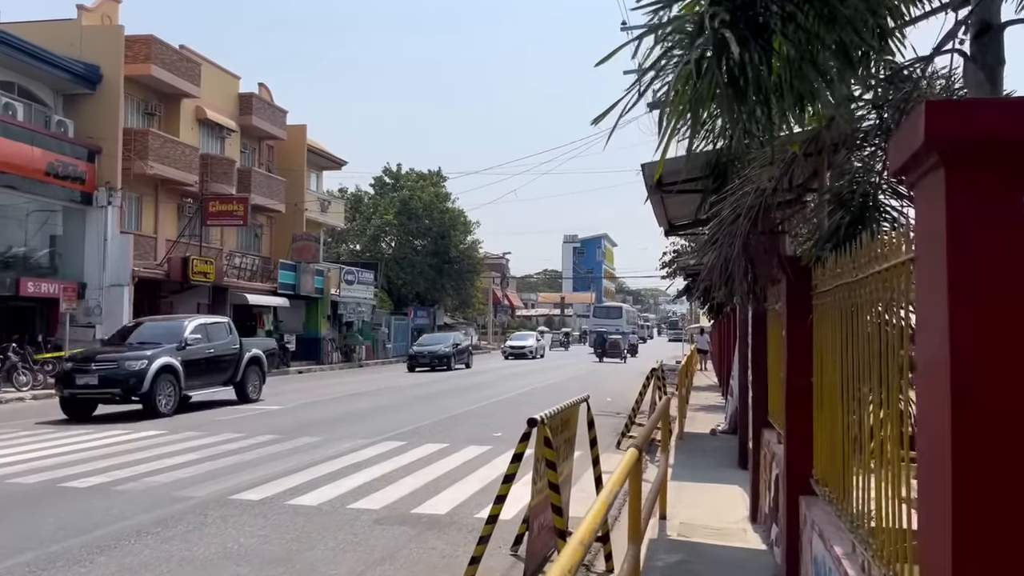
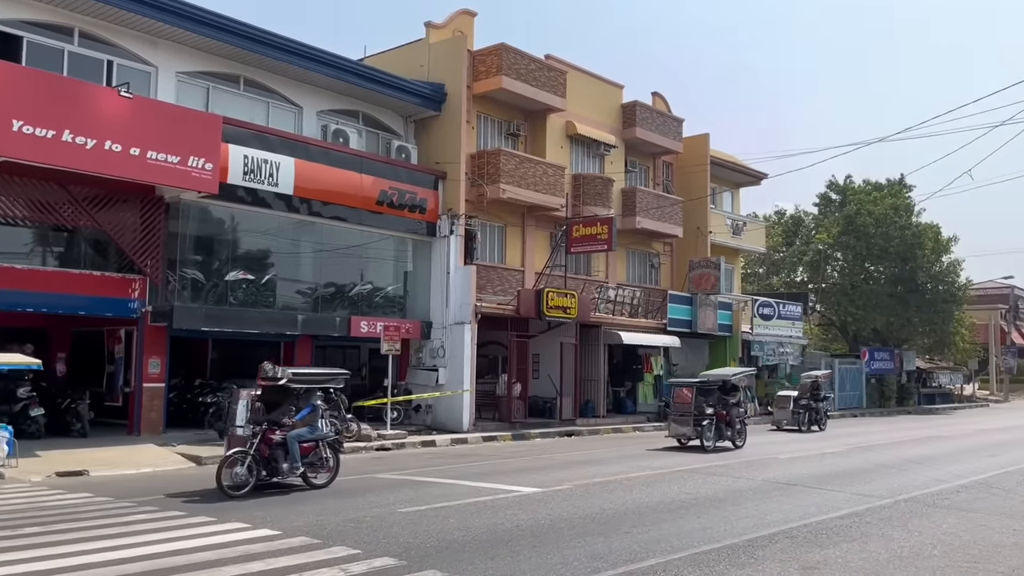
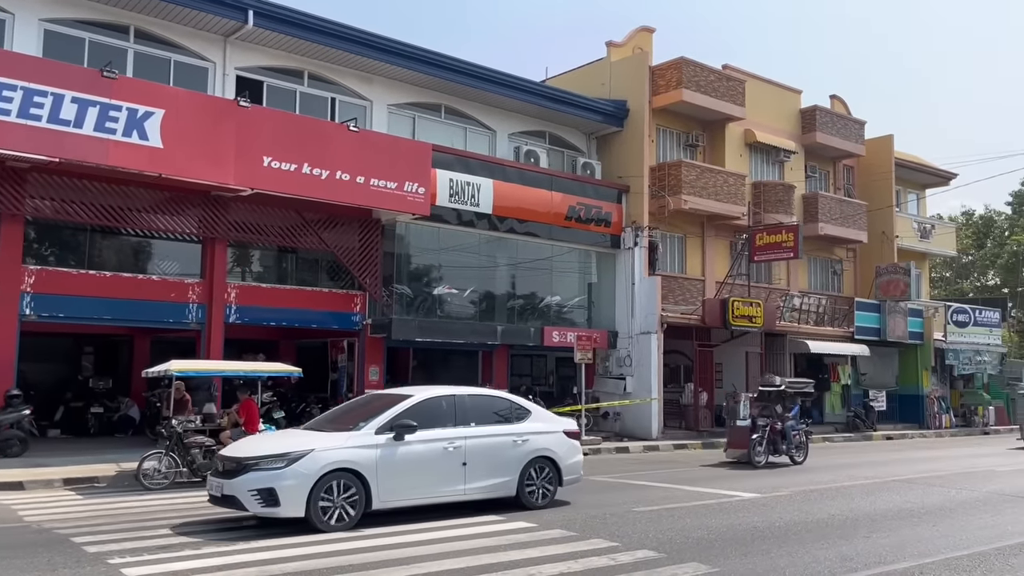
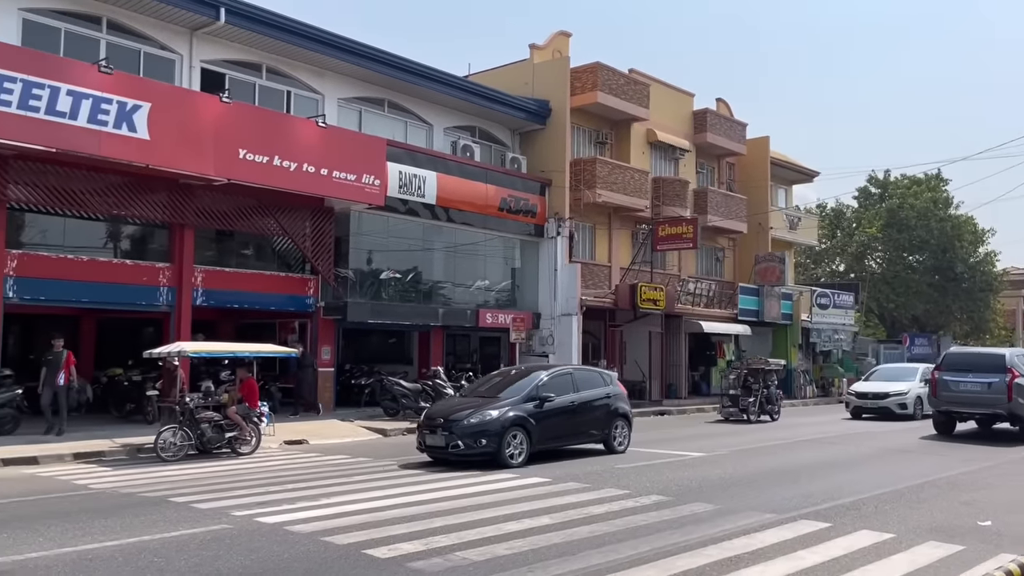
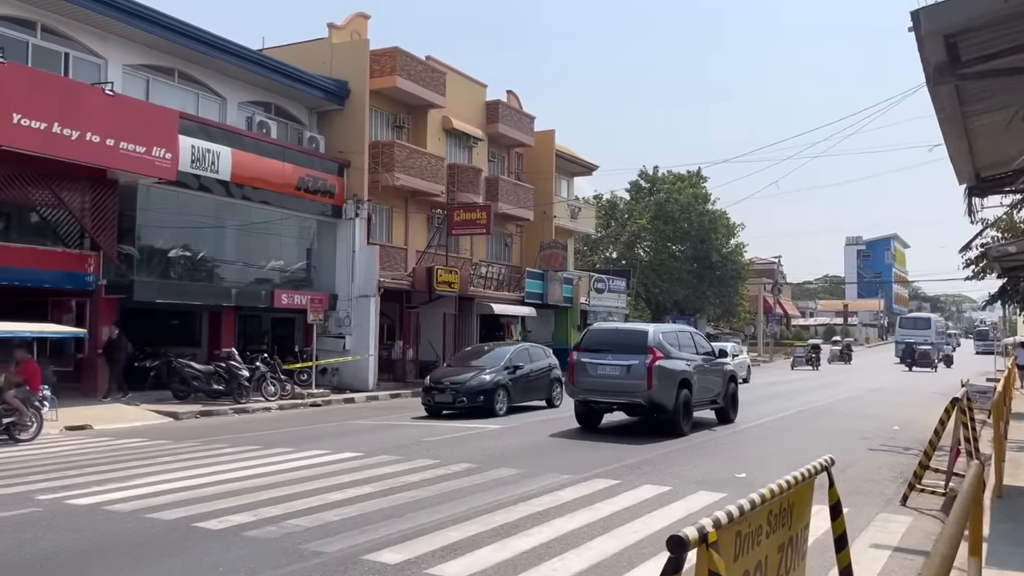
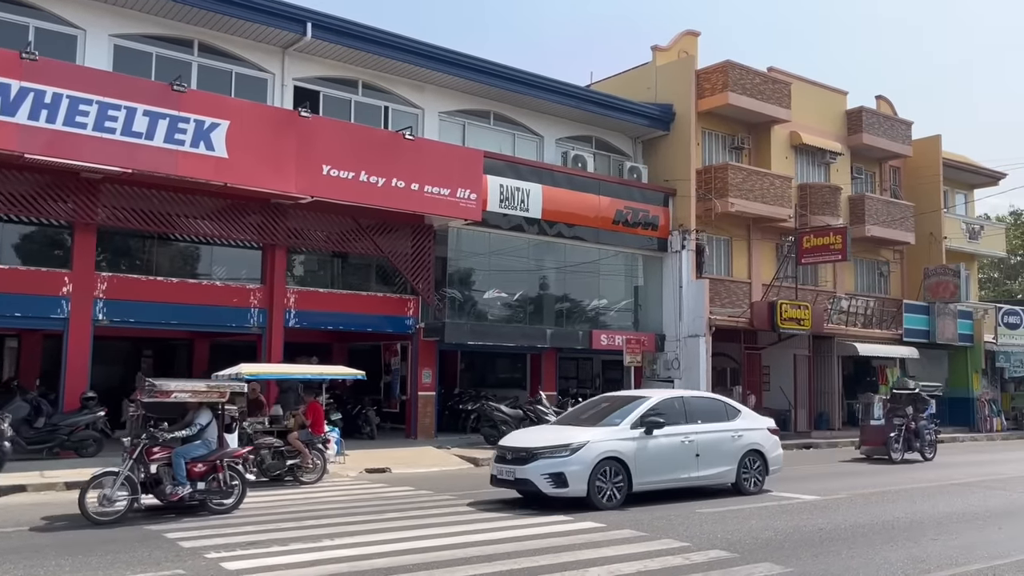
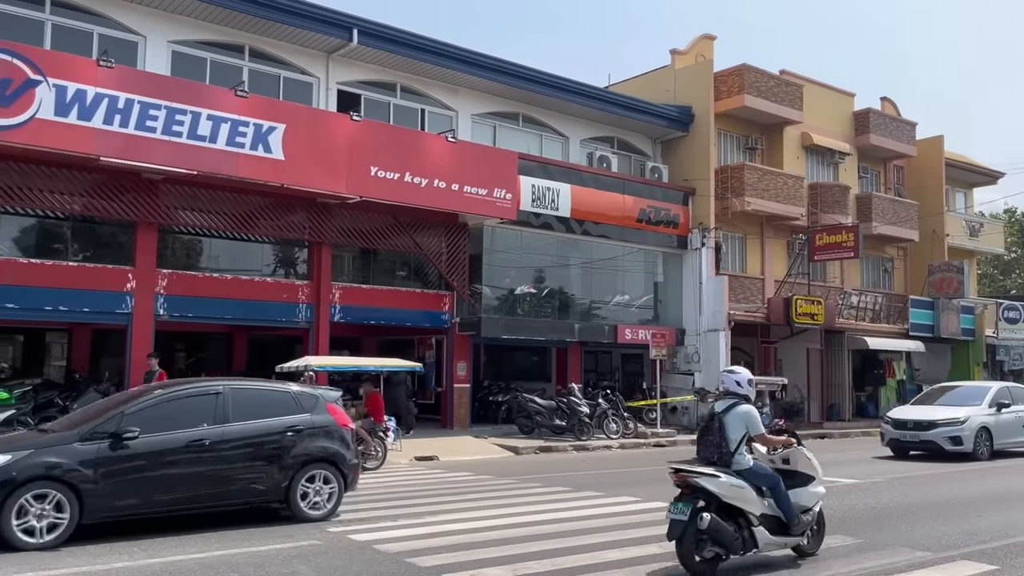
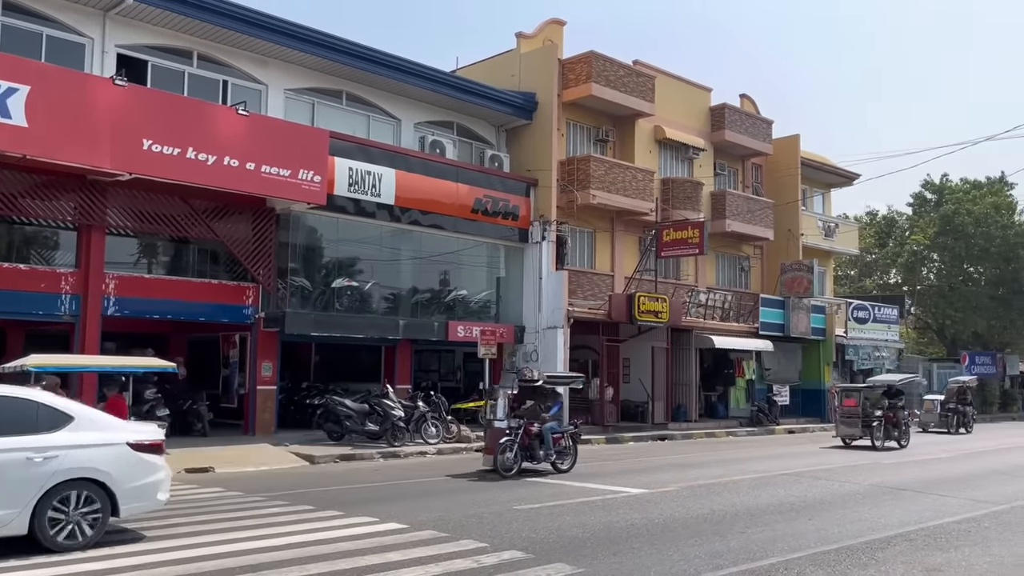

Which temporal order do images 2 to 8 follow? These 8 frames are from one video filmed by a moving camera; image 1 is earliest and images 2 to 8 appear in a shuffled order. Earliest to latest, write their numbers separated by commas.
5, 4, 7, 6, 3, 8, 2
